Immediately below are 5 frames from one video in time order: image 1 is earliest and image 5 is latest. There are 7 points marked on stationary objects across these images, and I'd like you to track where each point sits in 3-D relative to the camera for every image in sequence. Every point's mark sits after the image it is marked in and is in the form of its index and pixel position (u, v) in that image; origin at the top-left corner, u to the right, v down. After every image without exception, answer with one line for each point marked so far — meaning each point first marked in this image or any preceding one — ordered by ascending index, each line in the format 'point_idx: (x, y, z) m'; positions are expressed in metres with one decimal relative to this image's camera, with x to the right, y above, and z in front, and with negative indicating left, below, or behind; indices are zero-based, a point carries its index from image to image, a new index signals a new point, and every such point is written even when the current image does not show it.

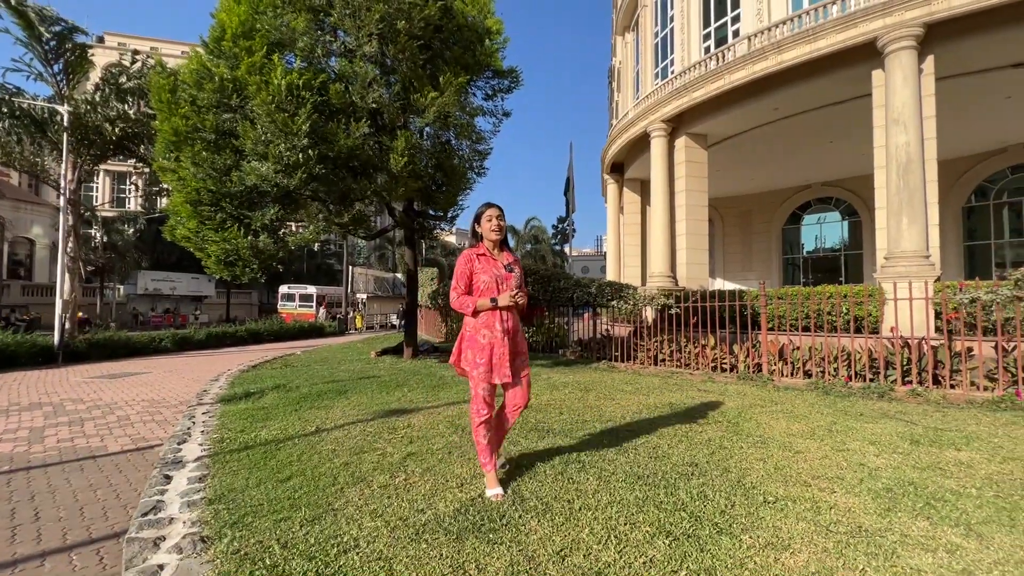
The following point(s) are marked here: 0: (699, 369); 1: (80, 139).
0: (+3.4, -1.4, +9.2) m
1: (-13.9, +4.8, +16.6) m
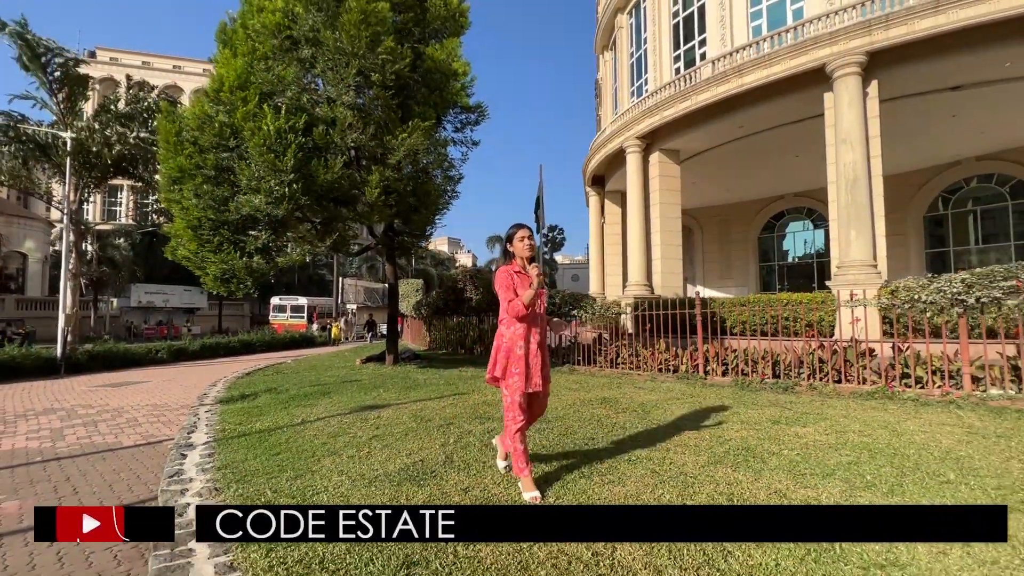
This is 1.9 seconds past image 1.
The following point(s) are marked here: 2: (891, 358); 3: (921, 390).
0: (+2.8, -1.6, +10.3) m
1: (-14.7, +4.3, +17.5) m
2: (+5.6, -1.0, +7.3) m
3: (+5.6, -1.4, +7.1) m
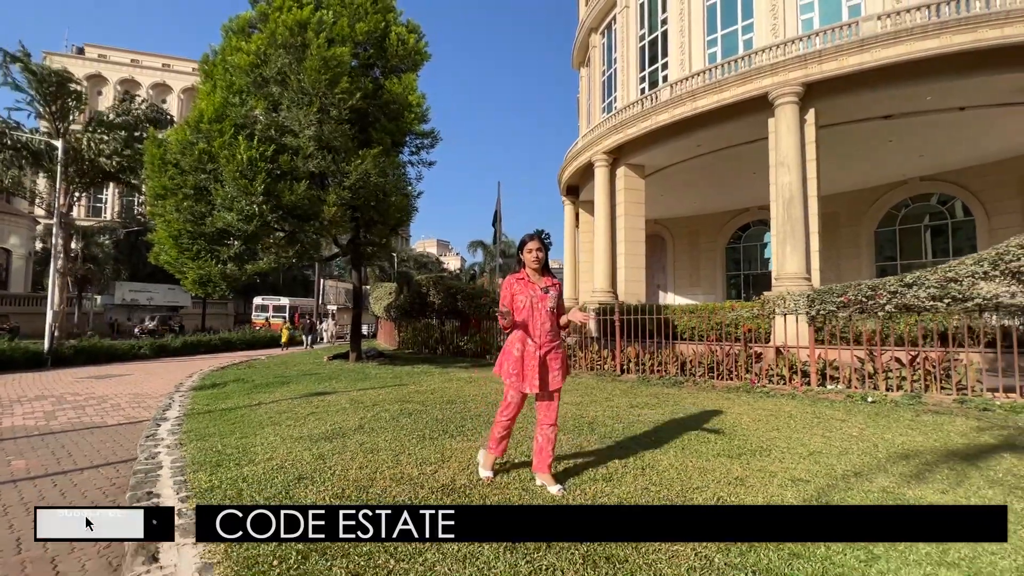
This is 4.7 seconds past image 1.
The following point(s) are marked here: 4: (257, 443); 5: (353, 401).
0: (+1.5, -1.8, +11.7) m
1: (-16.0, +4.3, +18.5) m
2: (+4.4, -1.2, +8.8) m
3: (+4.5, -1.6, +8.5) m
4: (-2.4, -1.5, +4.8) m
5: (-2.1, -1.5, +6.8) m
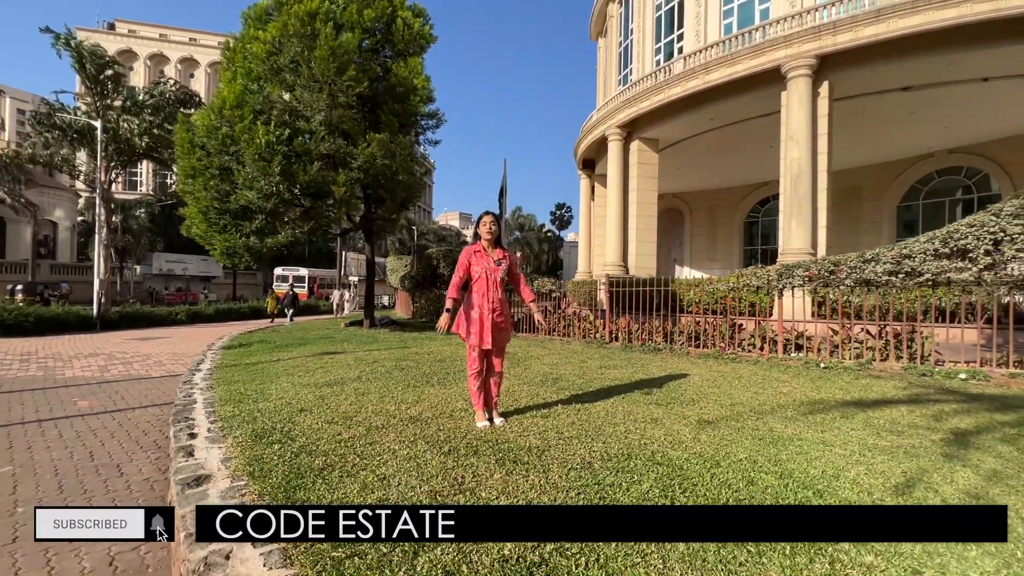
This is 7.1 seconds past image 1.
0: (+1.5, -1.2, +12.5) m
1: (-15.6, +5.5, +19.8) m
2: (+4.3, -0.8, +9.4) m
3: (+4.3, -1.2, +9.2) m
4: (-2.7, -1.1, +5.8) m
5: (-2.4, -1.1, +7.8) m
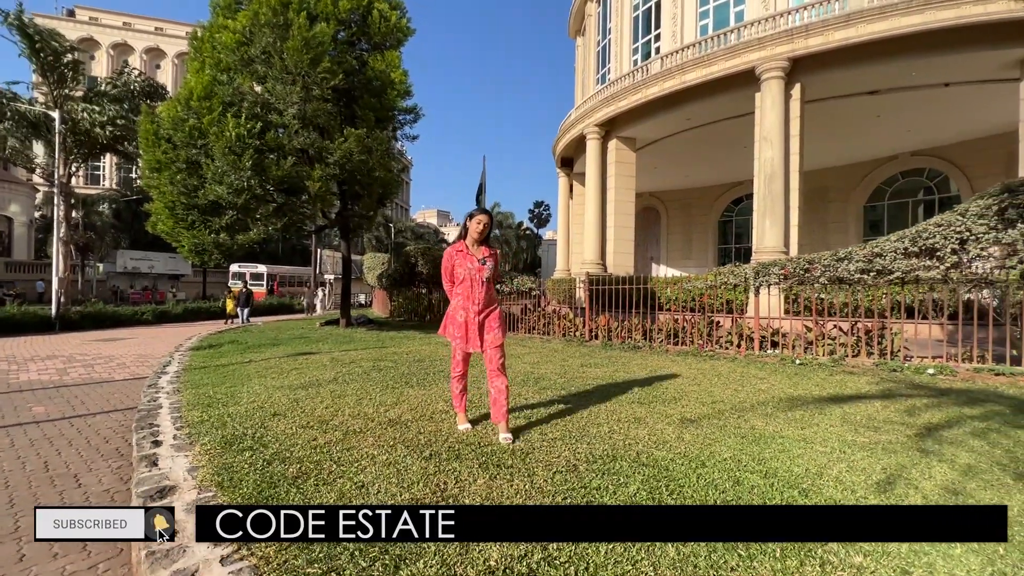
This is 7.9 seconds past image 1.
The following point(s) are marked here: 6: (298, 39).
0: (+1.0, -1.1, +12.5) m
1: (-16.4, +5.5, +19.0) m
2: (+3.9, -0.7, +9.5) m
3: (+3.9, -1.1, +9.3) m
4: (-2.9, -1.1, +5.6) m
5: (-2.7, -1.1, +7.5) m
6: (-4.2, +5.0, +10.2) m
